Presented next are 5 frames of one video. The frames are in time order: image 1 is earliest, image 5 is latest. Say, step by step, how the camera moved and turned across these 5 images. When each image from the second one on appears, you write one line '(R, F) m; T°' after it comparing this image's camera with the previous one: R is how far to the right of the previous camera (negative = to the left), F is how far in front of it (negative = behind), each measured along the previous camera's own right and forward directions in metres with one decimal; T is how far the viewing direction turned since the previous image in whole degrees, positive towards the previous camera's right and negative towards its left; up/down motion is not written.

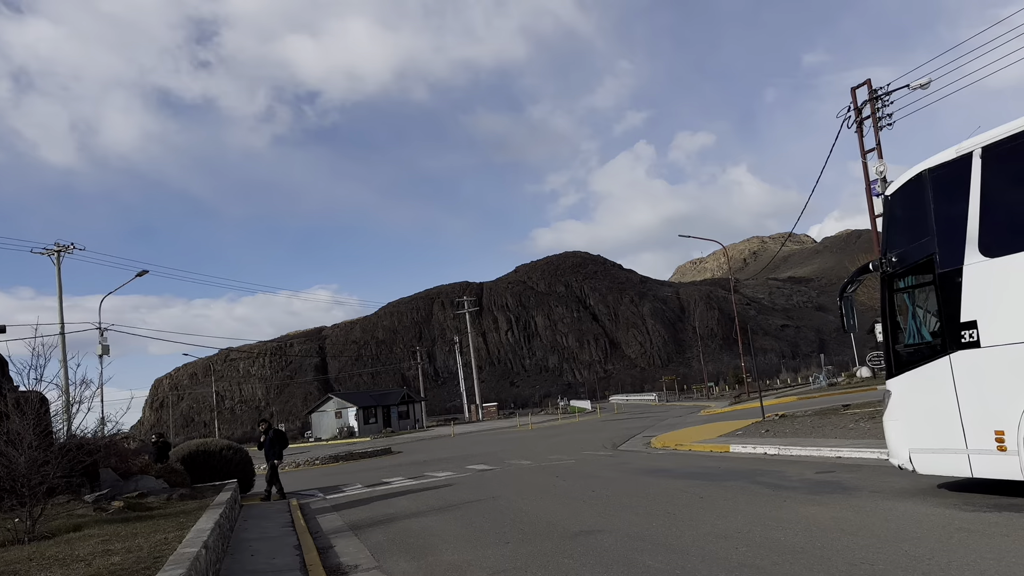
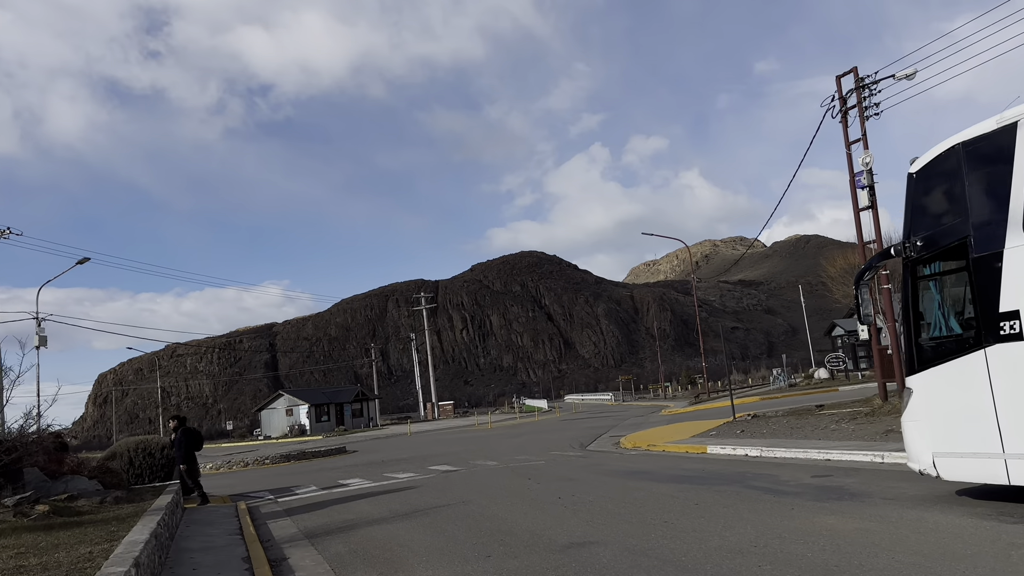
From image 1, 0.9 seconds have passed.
(-0.3, +1.0) m; +4°
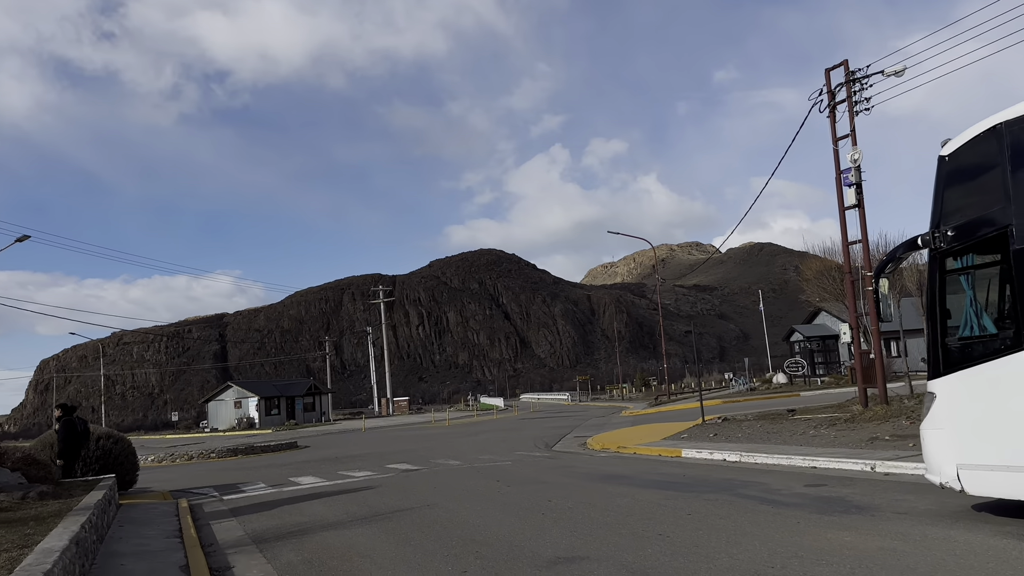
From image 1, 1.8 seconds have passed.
(-0.3, +0.9) m; +3°
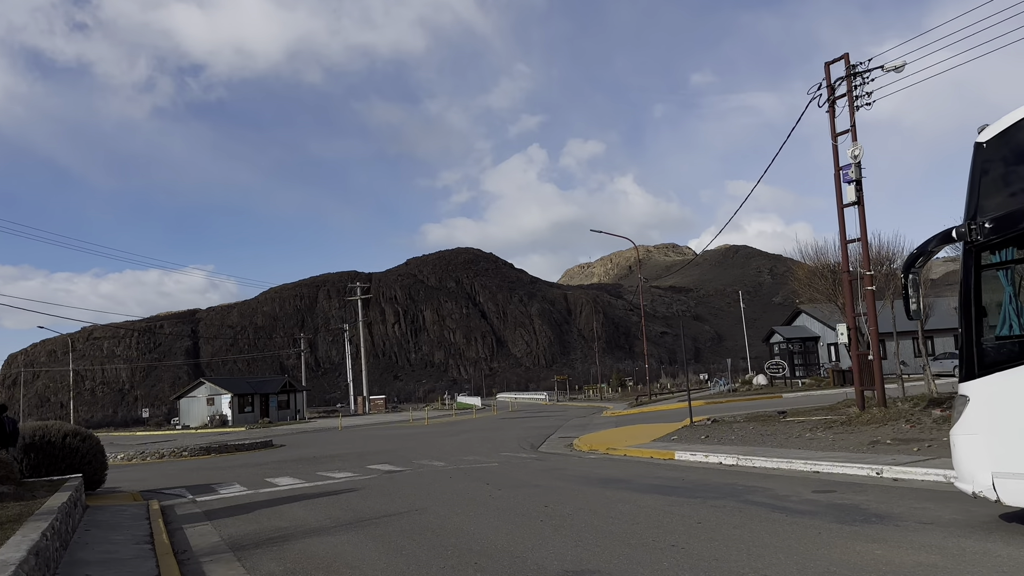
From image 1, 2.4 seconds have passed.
(-0.3, +0.5) m; +2°
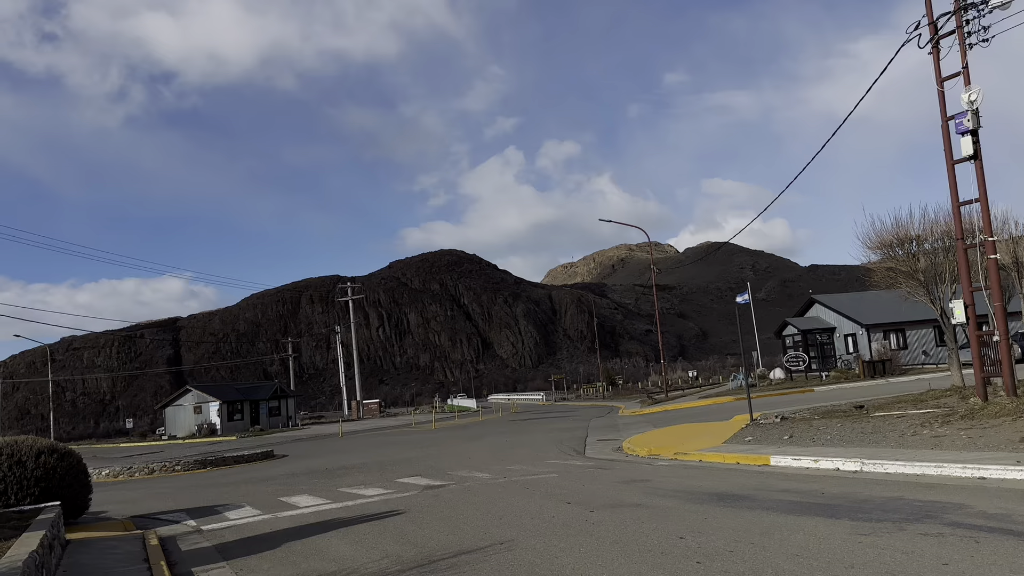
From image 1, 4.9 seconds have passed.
(-1.4, +2.3) m; +1°
